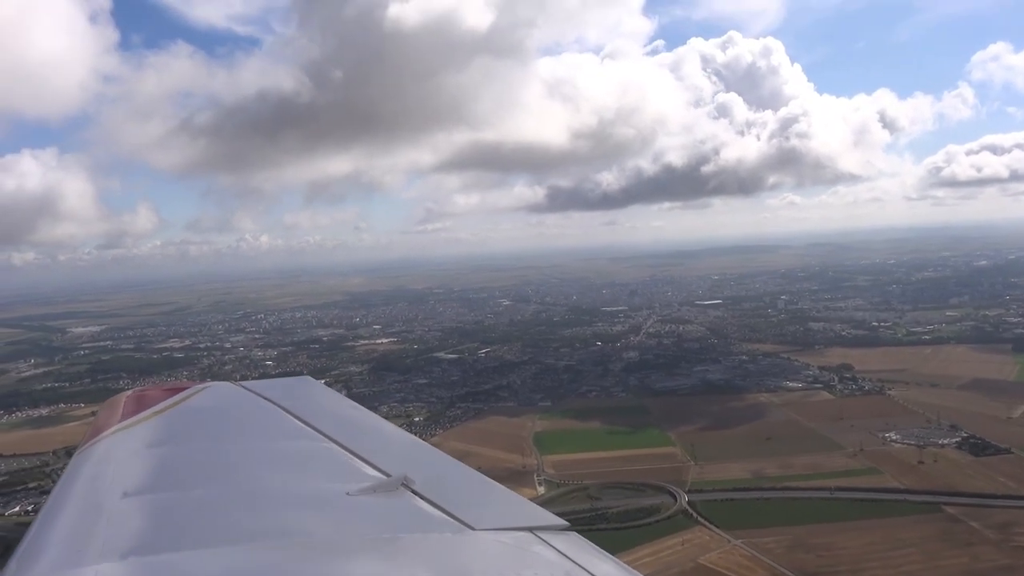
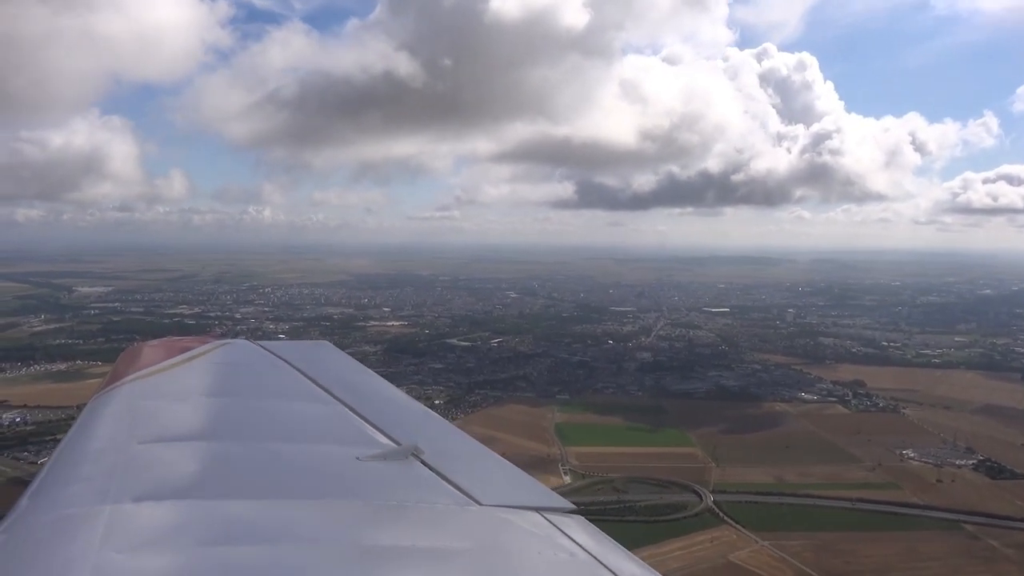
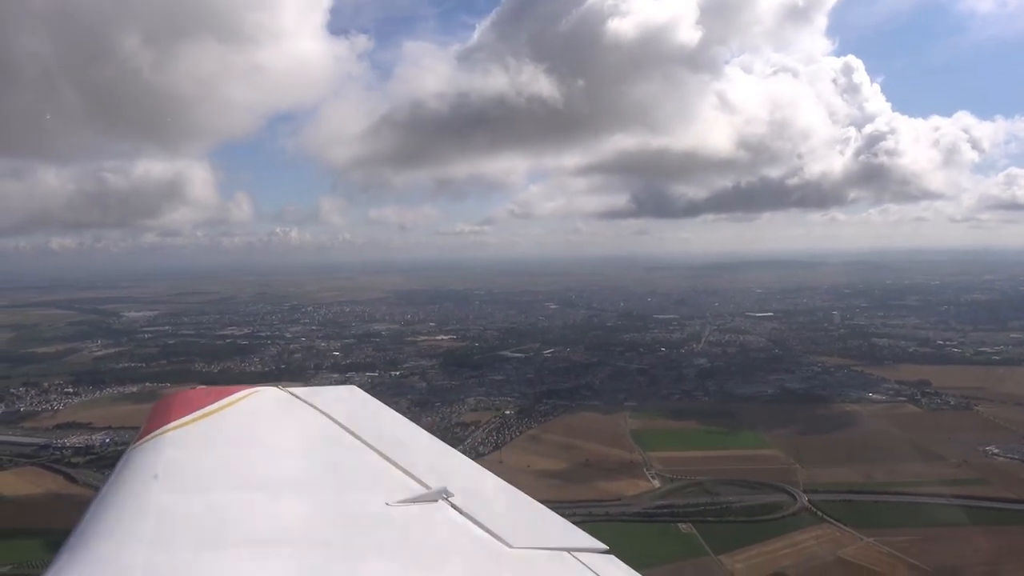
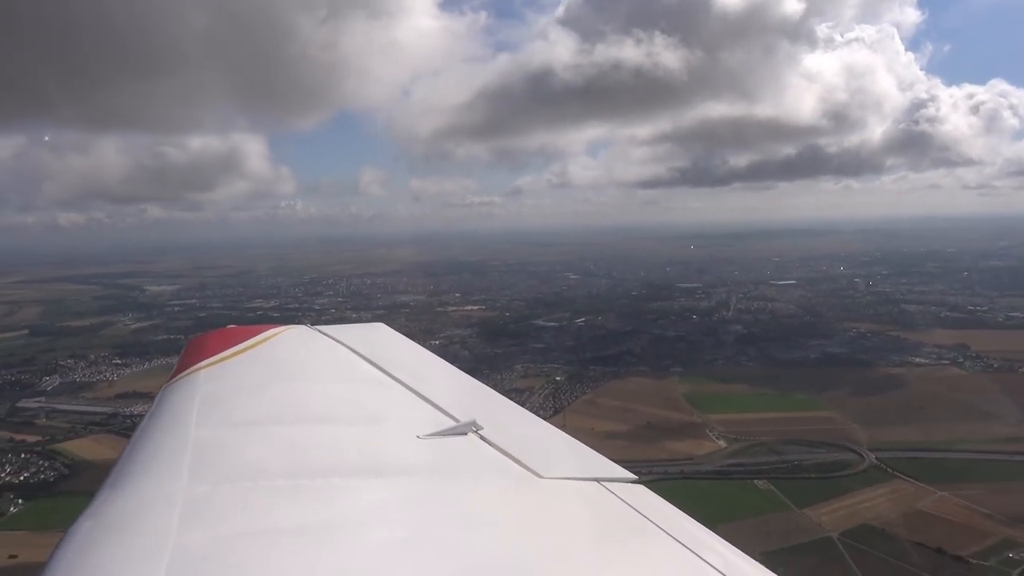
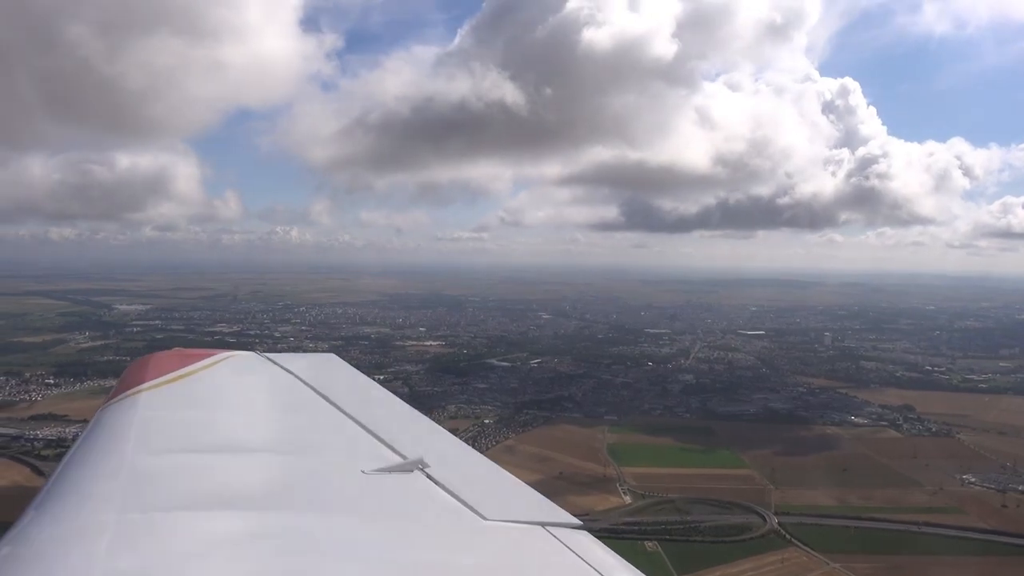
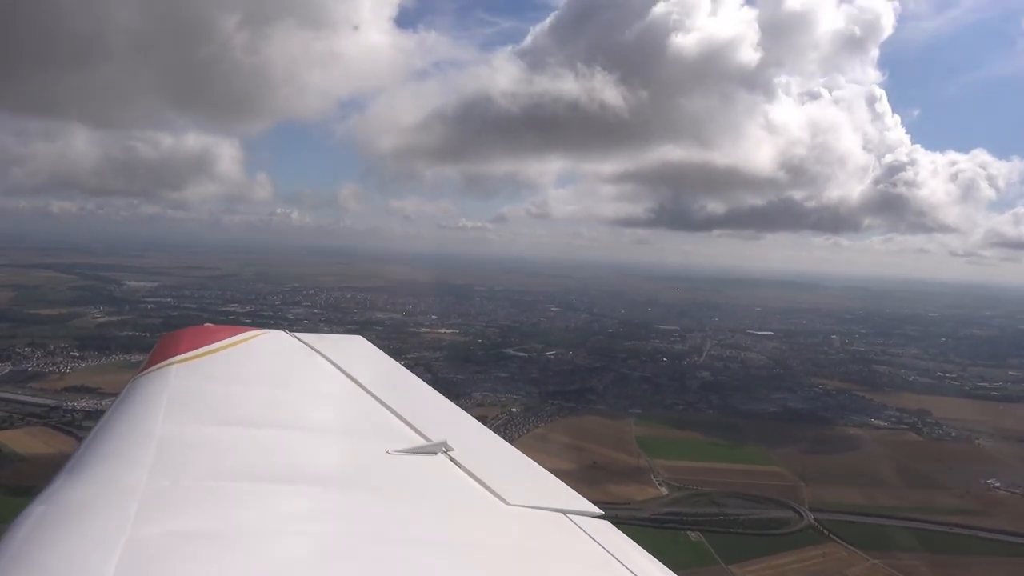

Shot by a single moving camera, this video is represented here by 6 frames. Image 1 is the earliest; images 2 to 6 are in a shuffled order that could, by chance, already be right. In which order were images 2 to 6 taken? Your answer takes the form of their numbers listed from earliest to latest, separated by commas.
2, 5, 3, 6, 4
